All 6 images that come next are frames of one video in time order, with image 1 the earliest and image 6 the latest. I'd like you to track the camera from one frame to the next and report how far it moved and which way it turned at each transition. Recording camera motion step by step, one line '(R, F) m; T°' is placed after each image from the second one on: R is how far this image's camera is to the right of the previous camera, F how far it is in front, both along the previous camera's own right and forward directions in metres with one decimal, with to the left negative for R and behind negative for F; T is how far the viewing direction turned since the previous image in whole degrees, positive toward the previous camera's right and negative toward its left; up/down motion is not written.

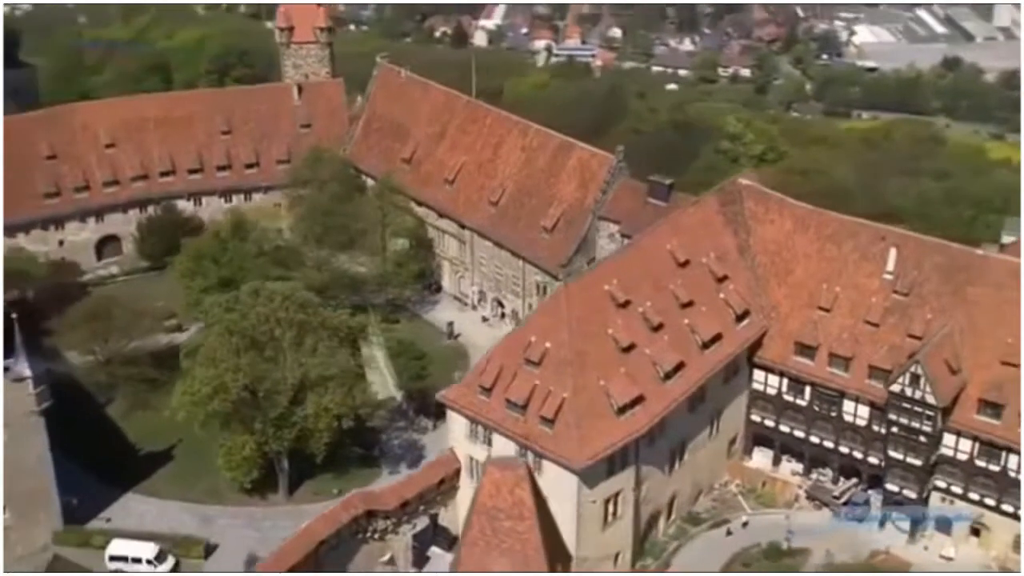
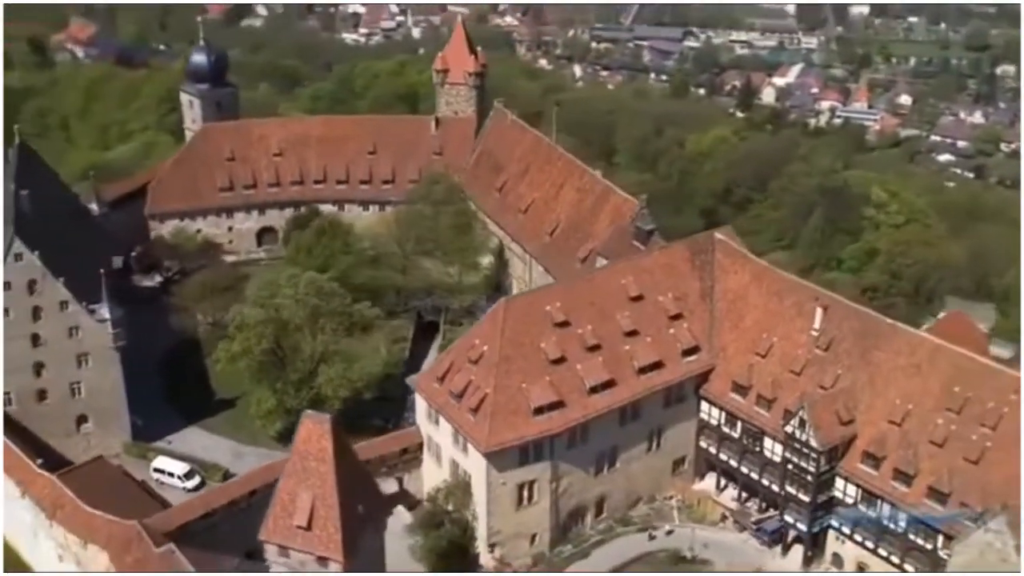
(+11.2, -4.1) m; -18°
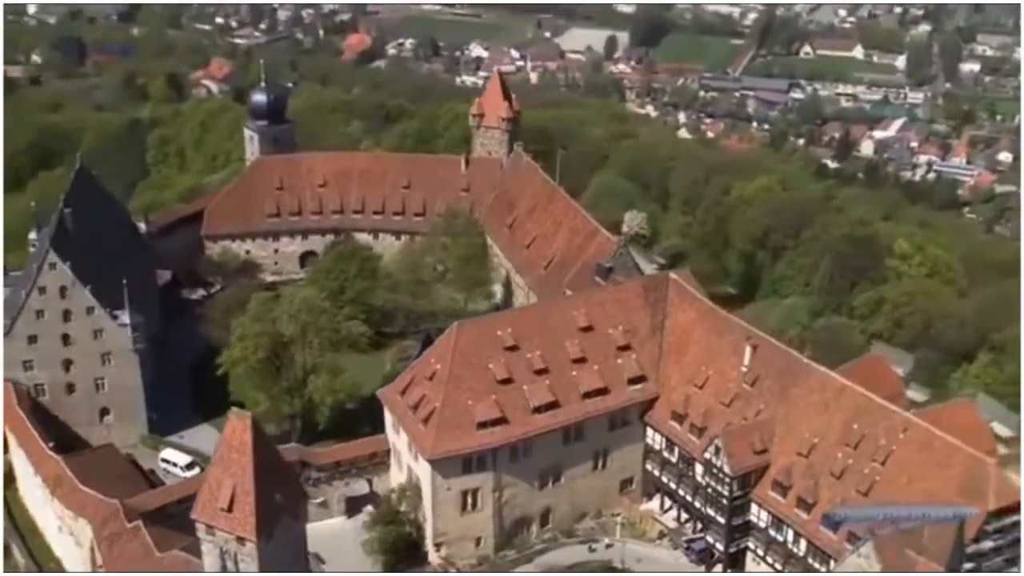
(+6.2, -3.2) m; -8°
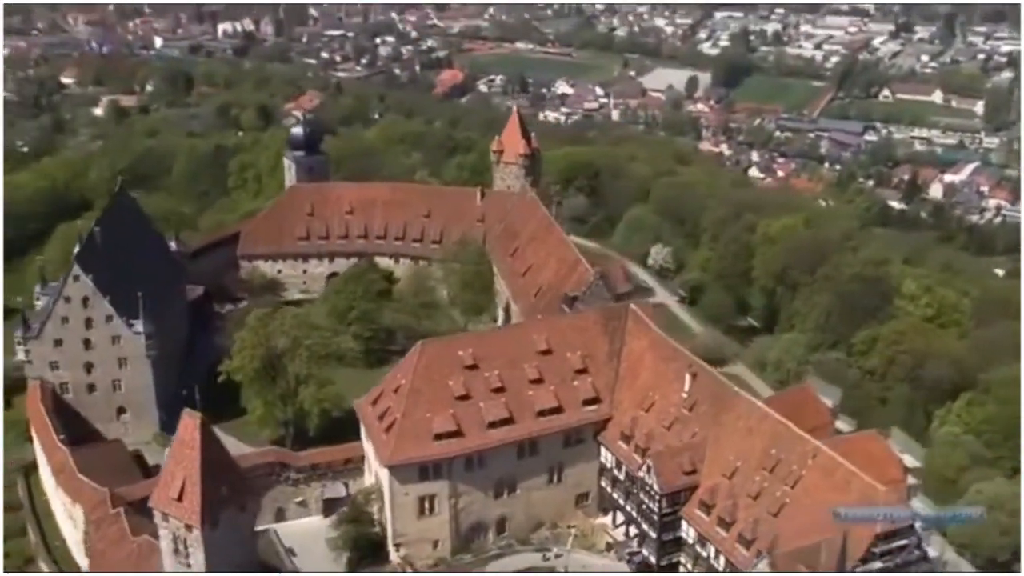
(+5.5, -2.9) m; -6°
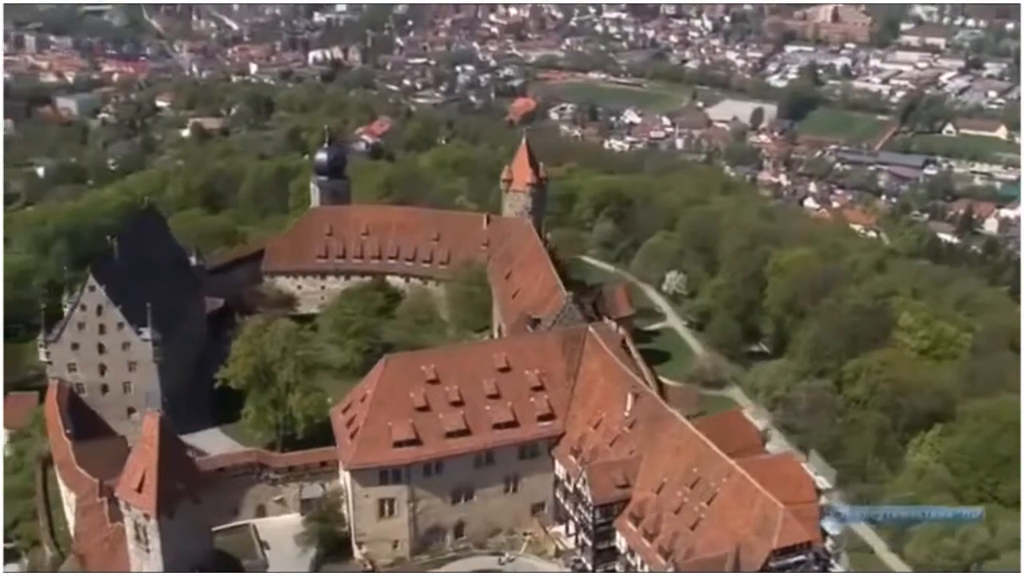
(+5.6, -2.6) m; -6°
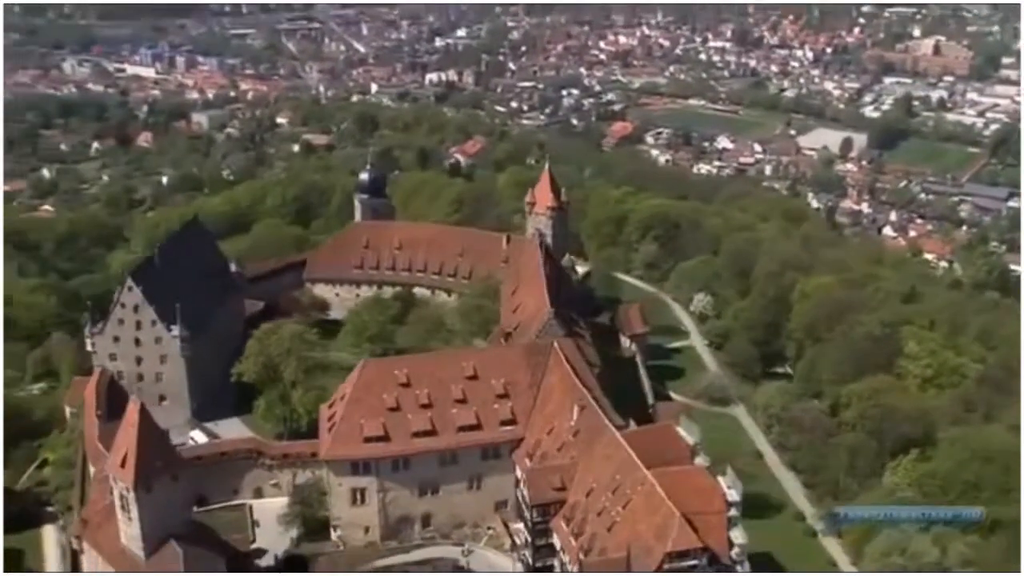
(+7.8, -3.7) m; -8°
